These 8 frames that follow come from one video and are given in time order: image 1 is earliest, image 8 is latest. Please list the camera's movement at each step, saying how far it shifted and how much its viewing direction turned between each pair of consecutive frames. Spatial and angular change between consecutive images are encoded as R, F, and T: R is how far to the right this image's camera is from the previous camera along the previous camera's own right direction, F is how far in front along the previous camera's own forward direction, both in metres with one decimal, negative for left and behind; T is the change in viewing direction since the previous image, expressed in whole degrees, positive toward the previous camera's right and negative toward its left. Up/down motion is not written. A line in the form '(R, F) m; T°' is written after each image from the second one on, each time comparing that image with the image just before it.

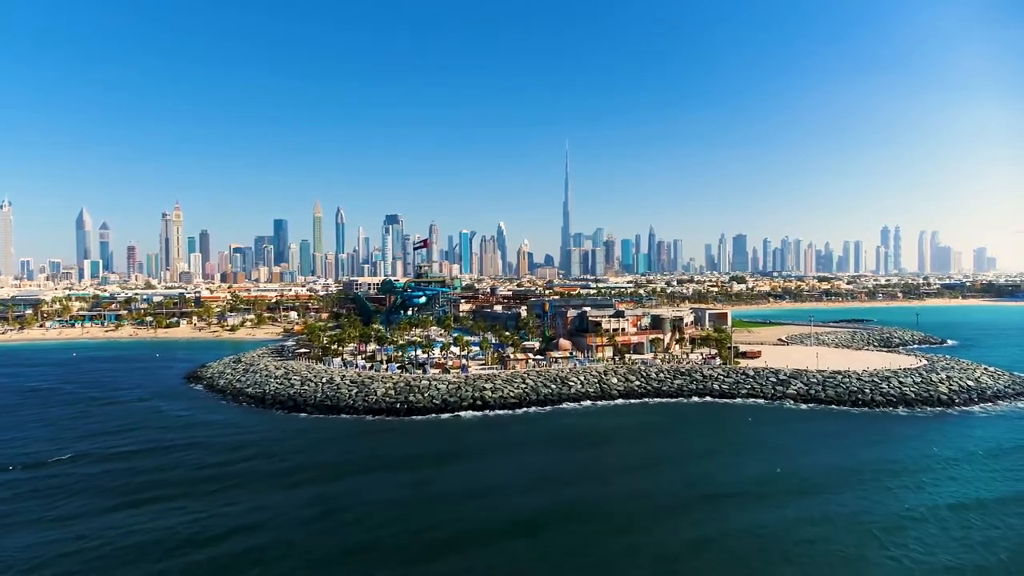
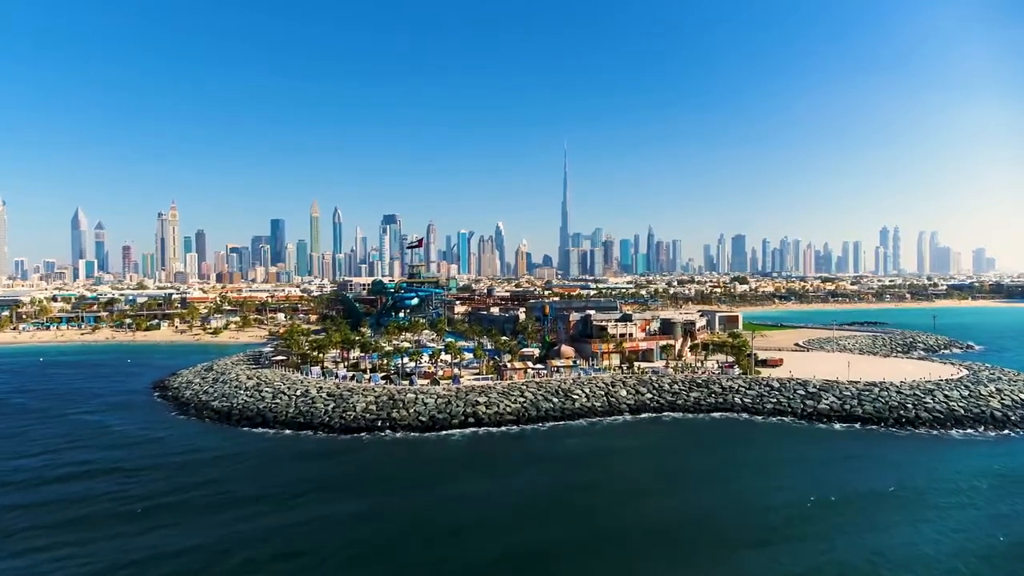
(+0.1, +6.4) m; 0°
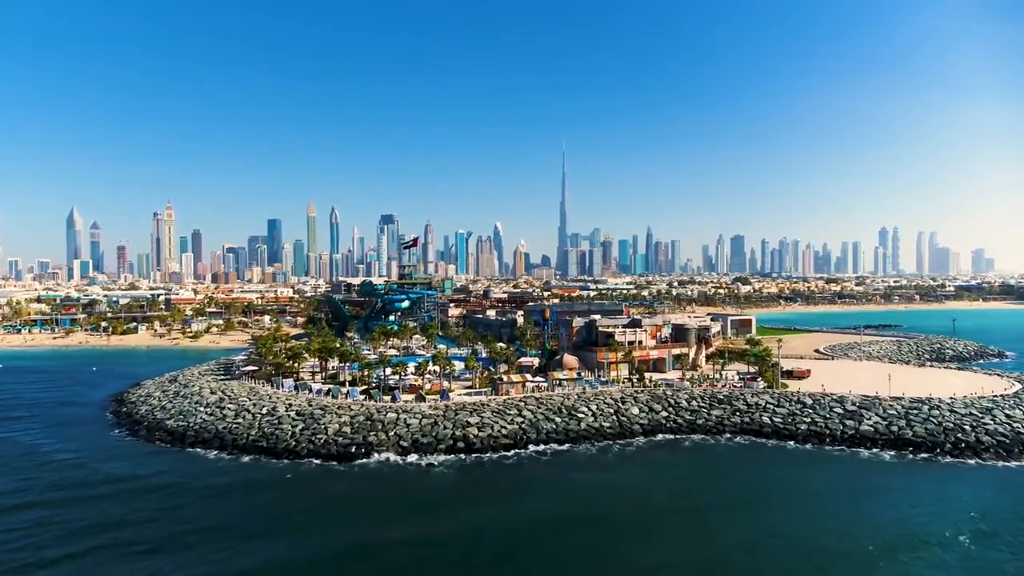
(+0.1, +6.7) m; 0°
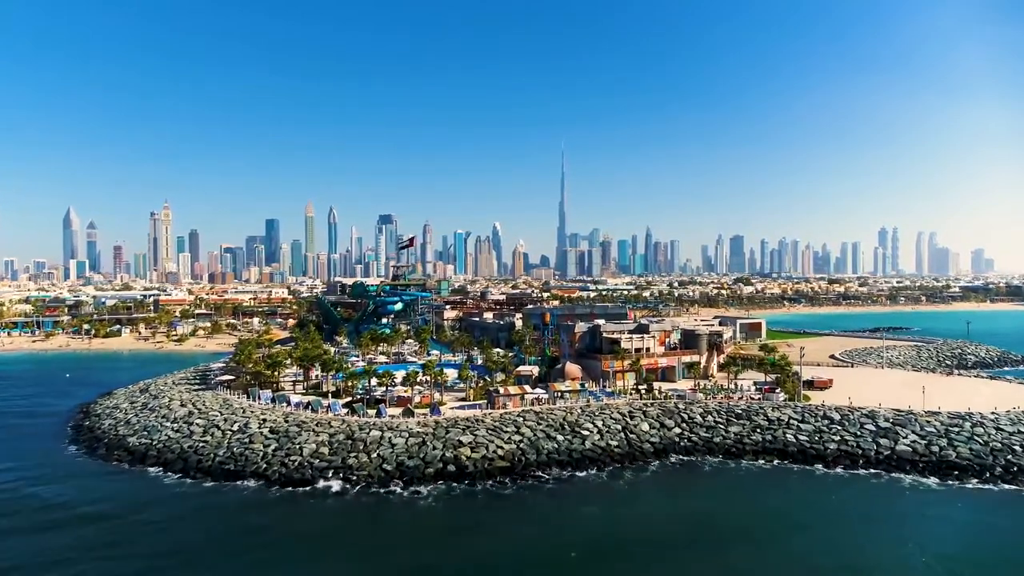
(+0.1, +4.5) m; 0°
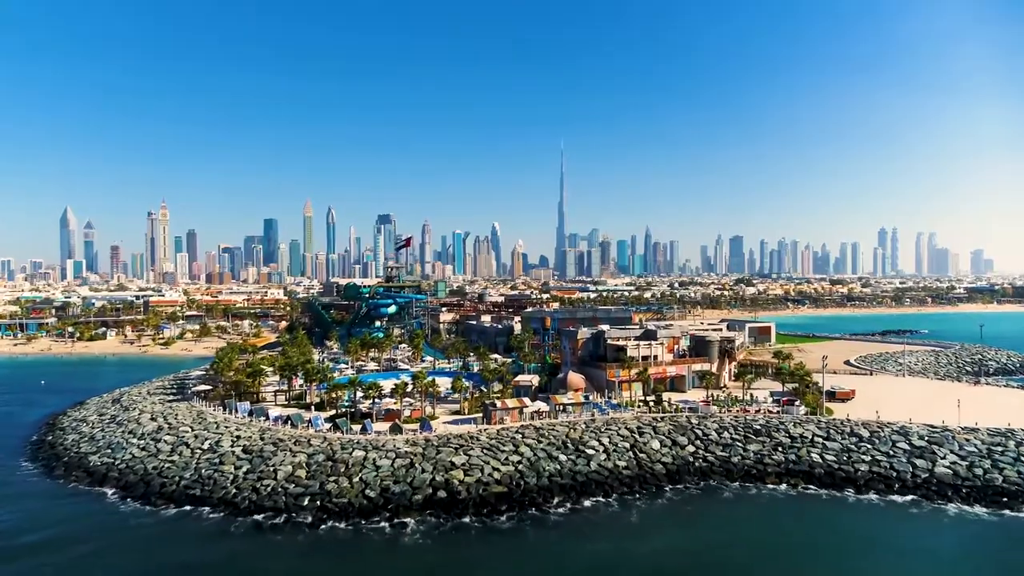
(+0.1, +3.8) m; 0°
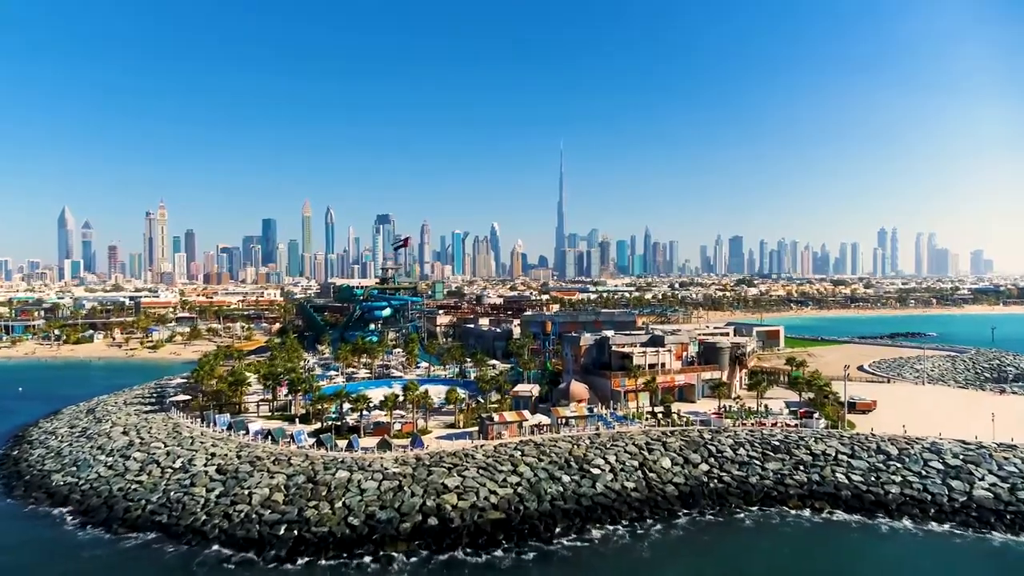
(0.0, +3.1) m; 0°
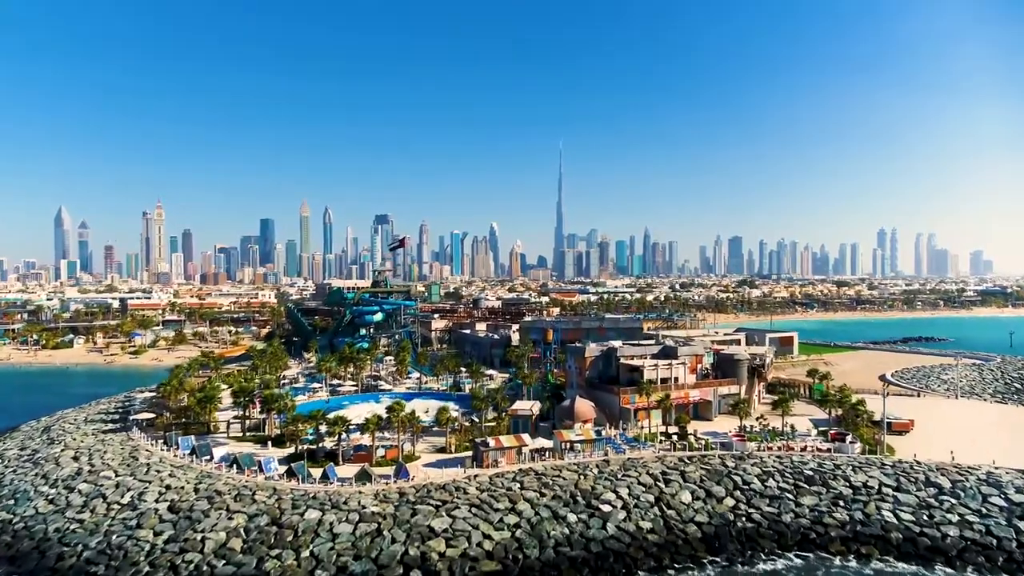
(0.0, +4.6) m; 0°
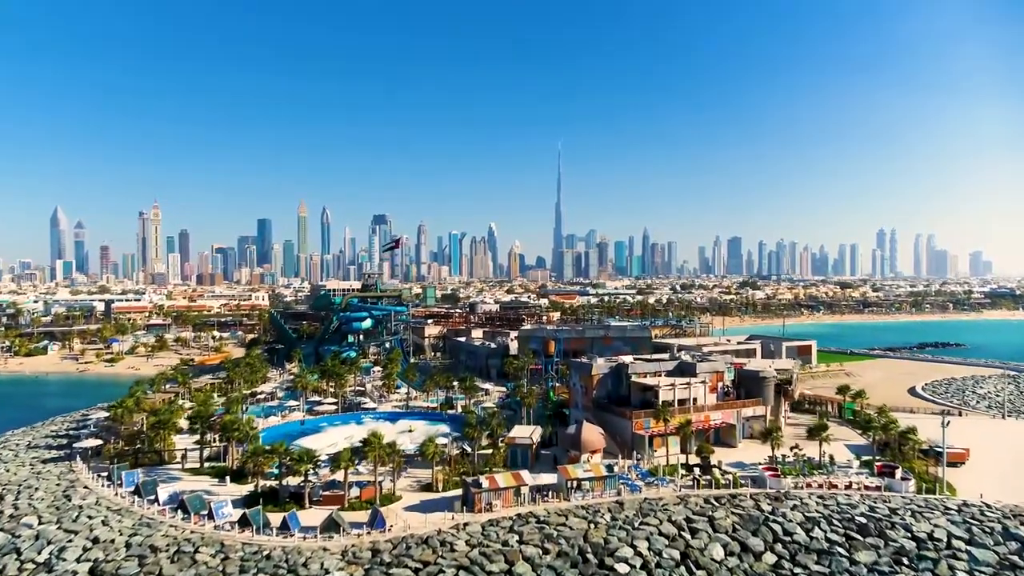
(+0.1, +5.3) m; 0°
